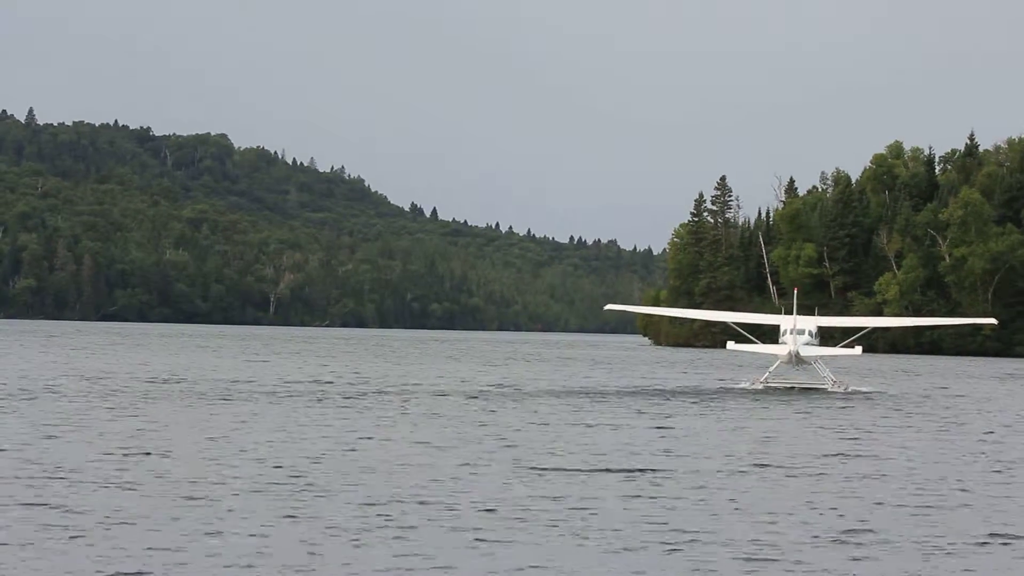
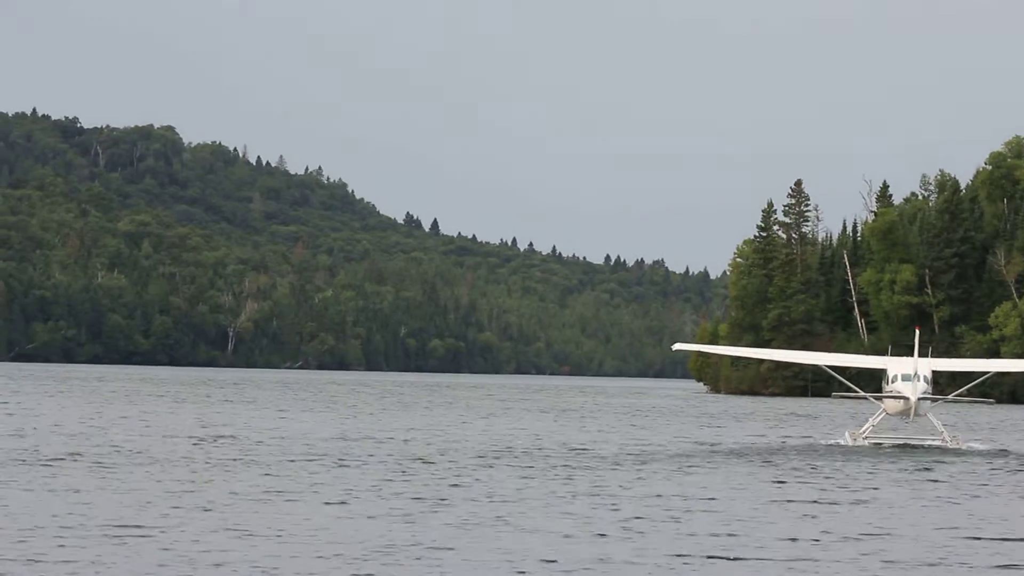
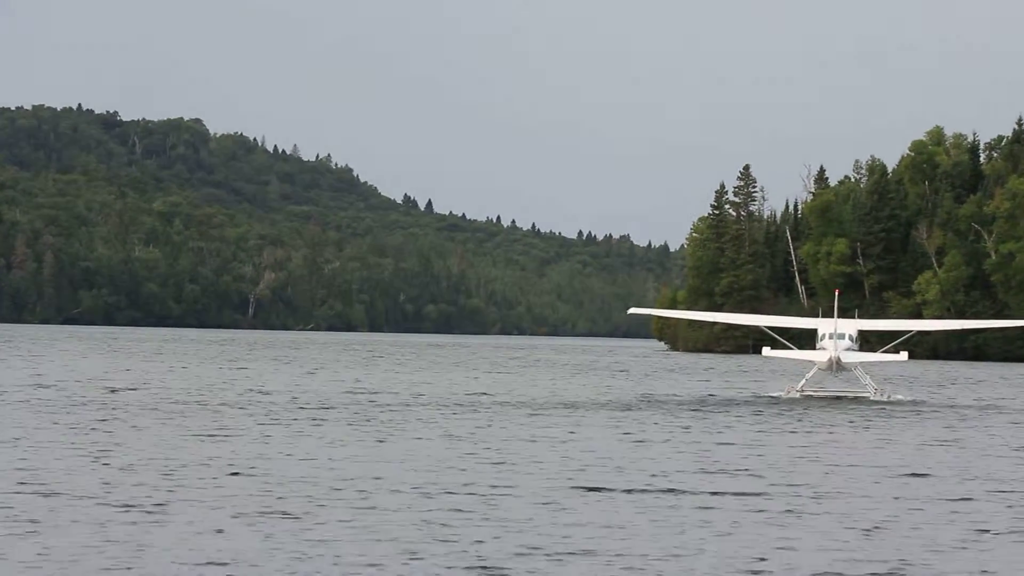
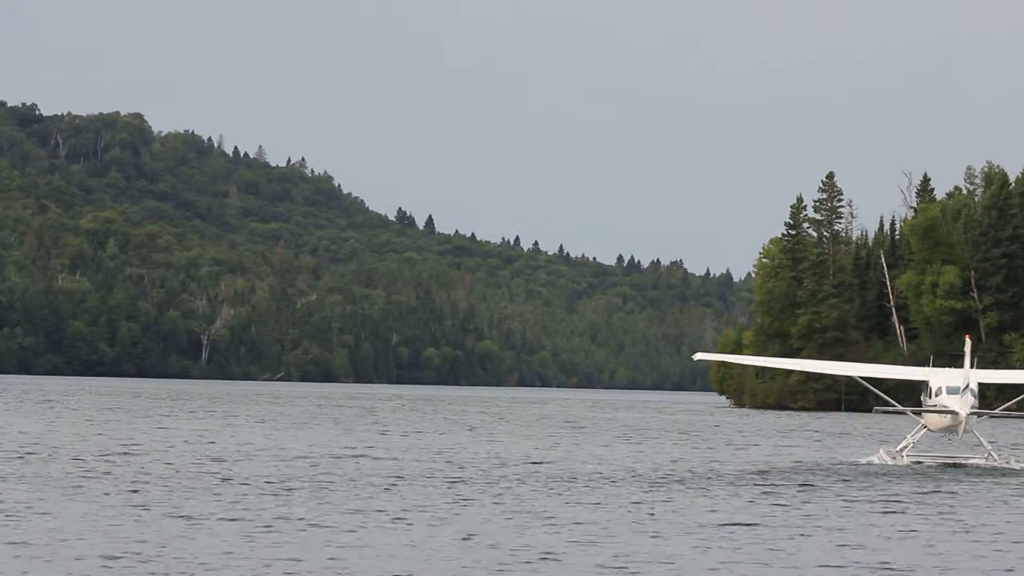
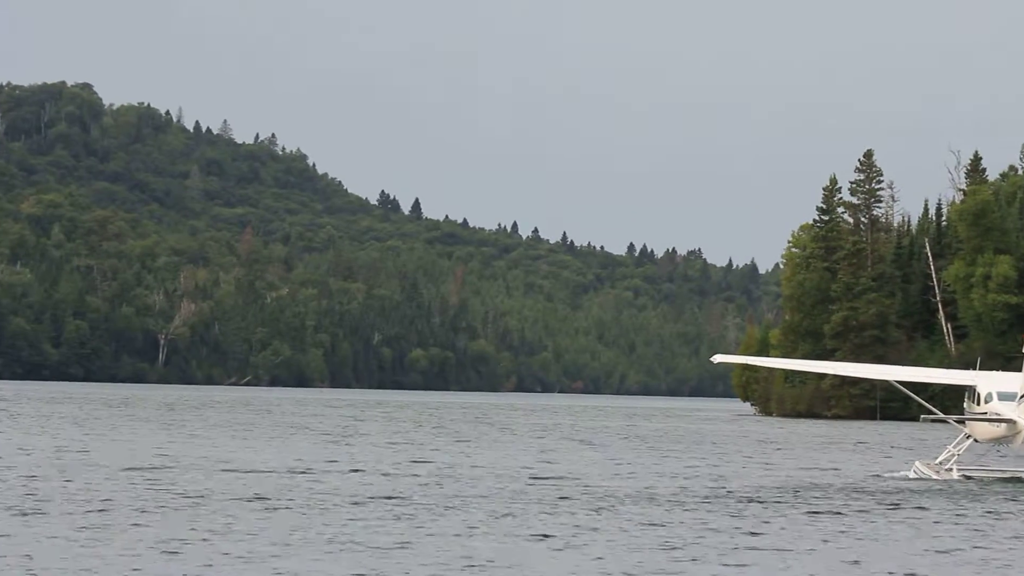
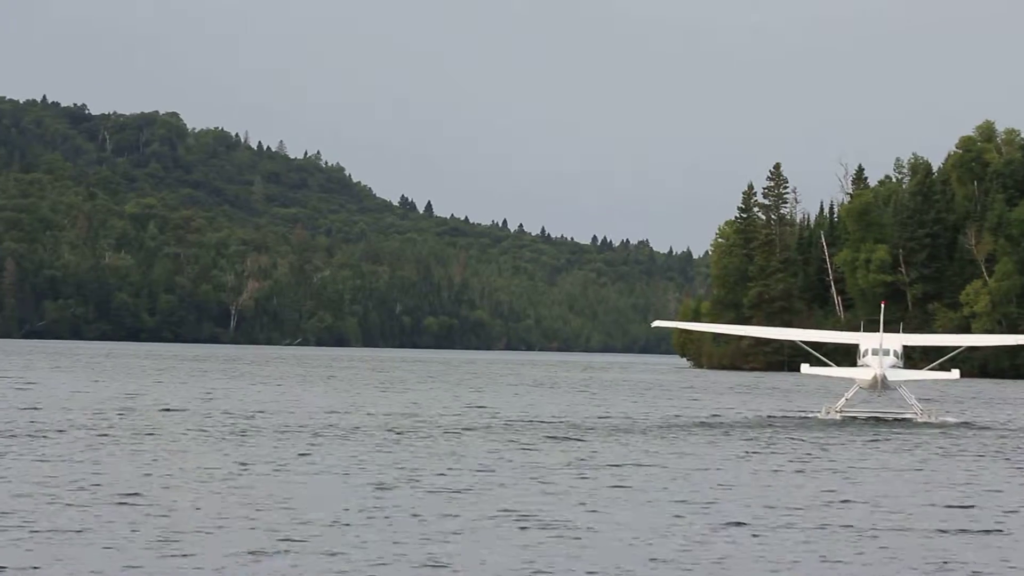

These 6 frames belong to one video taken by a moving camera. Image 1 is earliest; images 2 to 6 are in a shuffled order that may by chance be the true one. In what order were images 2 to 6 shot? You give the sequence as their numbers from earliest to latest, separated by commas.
3, 6, 2, 4, 5
